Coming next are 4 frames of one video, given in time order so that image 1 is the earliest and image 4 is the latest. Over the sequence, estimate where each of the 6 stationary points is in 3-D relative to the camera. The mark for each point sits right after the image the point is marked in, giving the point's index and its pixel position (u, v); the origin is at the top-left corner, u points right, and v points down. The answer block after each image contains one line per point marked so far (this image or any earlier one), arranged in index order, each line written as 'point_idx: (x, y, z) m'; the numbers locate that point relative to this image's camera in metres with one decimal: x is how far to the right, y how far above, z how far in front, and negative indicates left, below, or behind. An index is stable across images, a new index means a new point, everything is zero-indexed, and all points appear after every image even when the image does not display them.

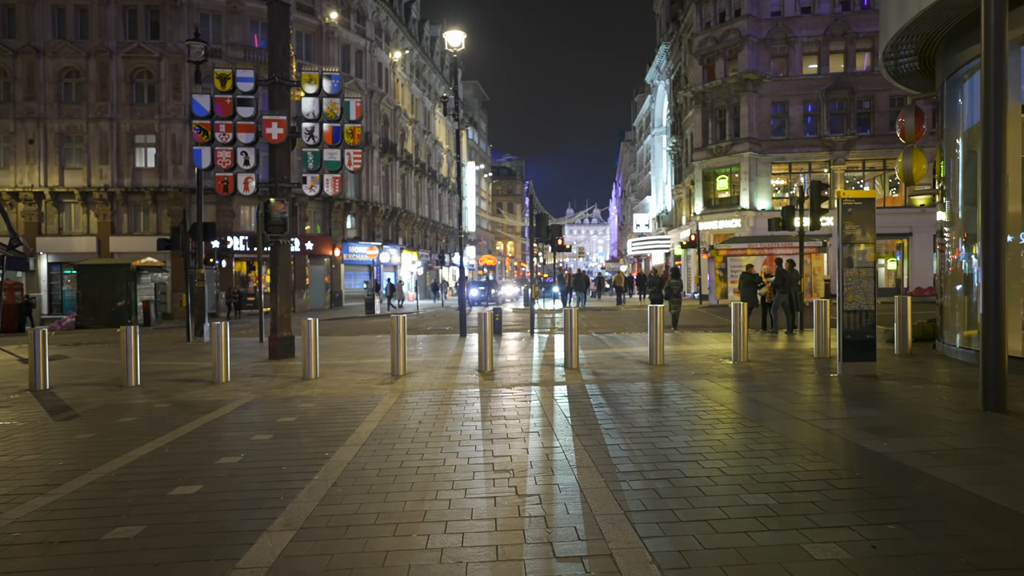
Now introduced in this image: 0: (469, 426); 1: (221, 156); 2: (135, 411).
0: (-0.5, -1.6, +7.4) m
1: (-6.8, +3.1, +14.5) m
2: (-5.5, -1.8, +9.0) m
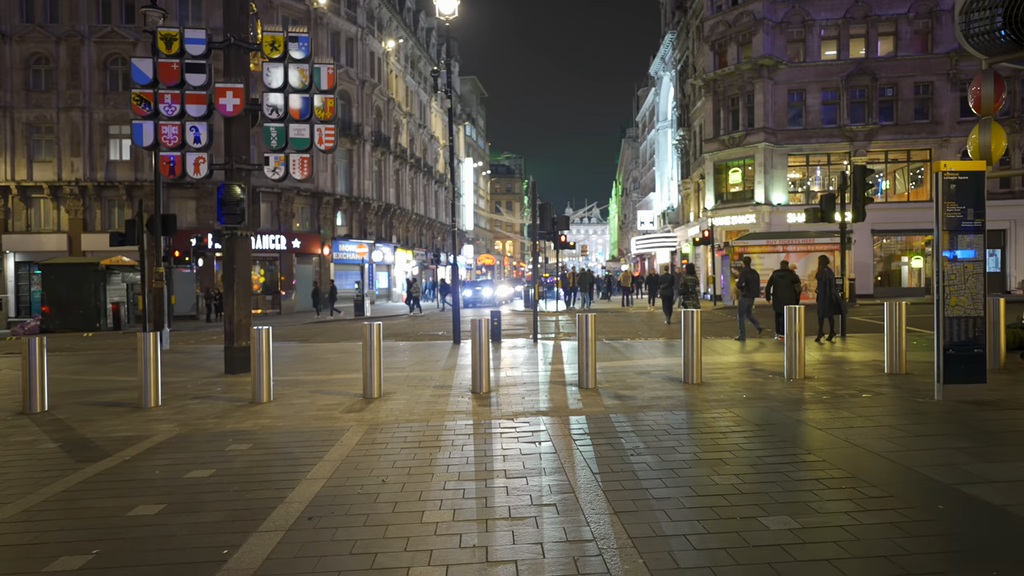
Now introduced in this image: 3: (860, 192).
0: (-0.5, -1.7, +5.1) m
1: (-6.8, +3.1, +12.2) m
2: (-5.5, -1.8, +6.8) m
3: (+8.7, +2.4, +15.5) m
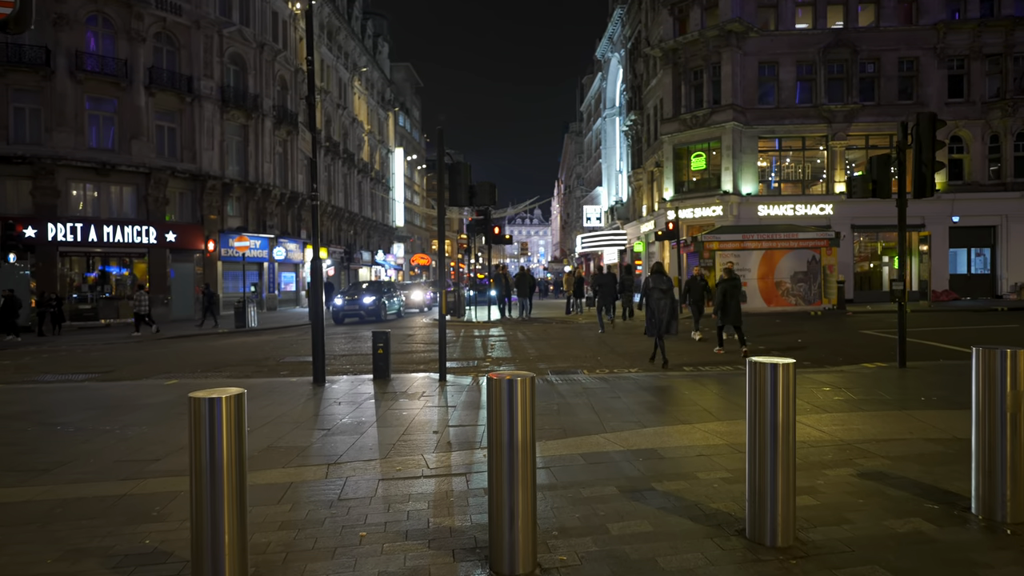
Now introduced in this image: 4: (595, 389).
0: (-1.2, -1.8, -0.9) m
1: (-8.2, +3.0, +5.6) m
2: (-6.4, -1.9, +0.3) m
3: (+7.0, +2.3, +10.3) m
4: (+1.3, -1.5, +9.3) m
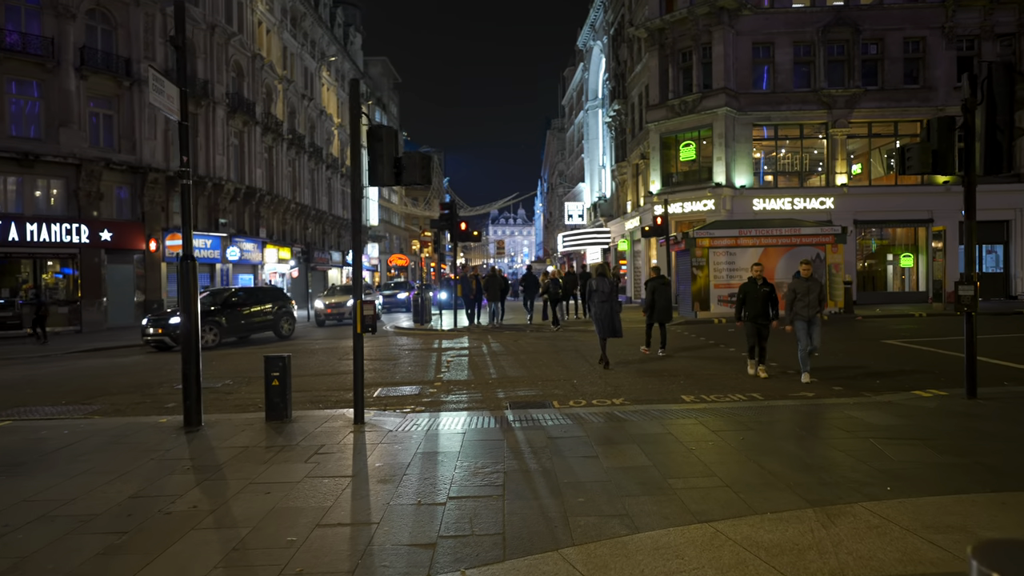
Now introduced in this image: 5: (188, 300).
0: (-1.7, -1.9, -3.6) m
1: (-8.8, +2.8, +2.7) m
2: (-6.8, -2.1, -2.6) m
3: (+6.3, +2.2, +7.8) m
4: (+0.6, -1.6, +6.6) m
5: (-4.1, -0.2, +7.9) m
